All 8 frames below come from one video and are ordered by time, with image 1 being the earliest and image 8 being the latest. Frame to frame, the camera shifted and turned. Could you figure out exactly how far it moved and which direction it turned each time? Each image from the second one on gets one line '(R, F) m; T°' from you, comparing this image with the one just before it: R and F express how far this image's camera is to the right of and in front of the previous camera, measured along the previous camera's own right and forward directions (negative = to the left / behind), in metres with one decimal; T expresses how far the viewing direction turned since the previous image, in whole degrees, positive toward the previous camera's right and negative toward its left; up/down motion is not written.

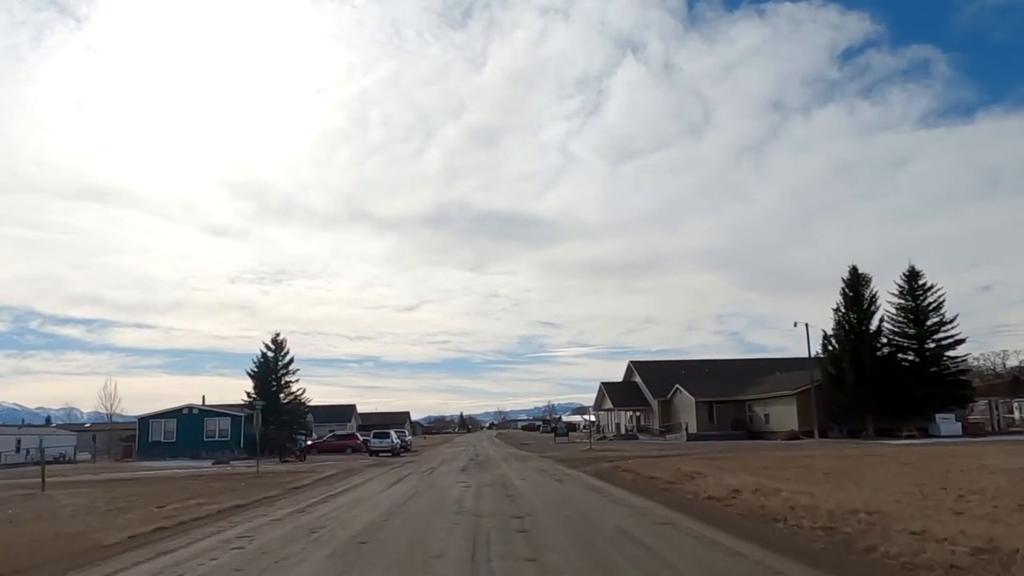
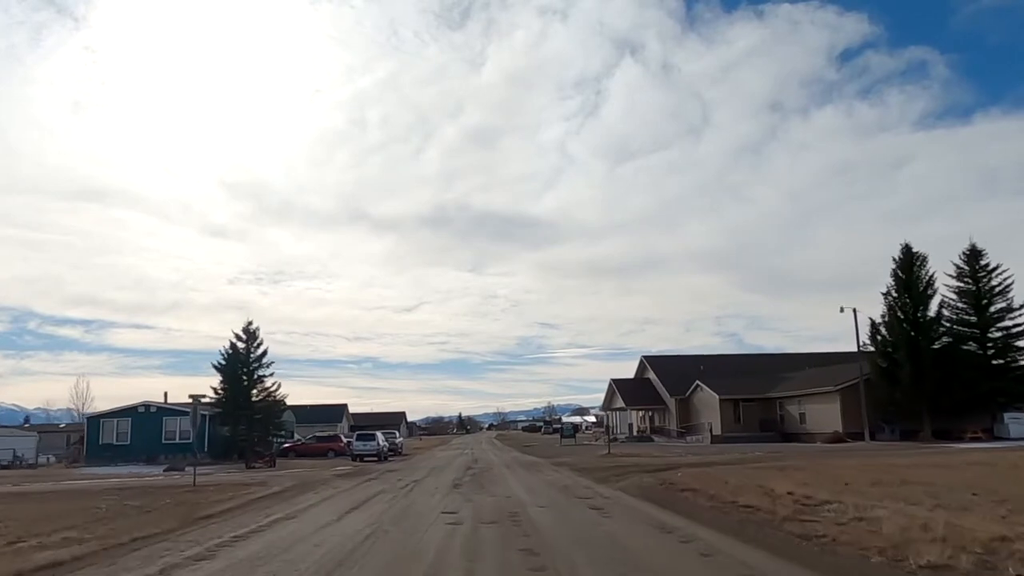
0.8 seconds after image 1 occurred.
(-0.2, +7.1) m; 0°
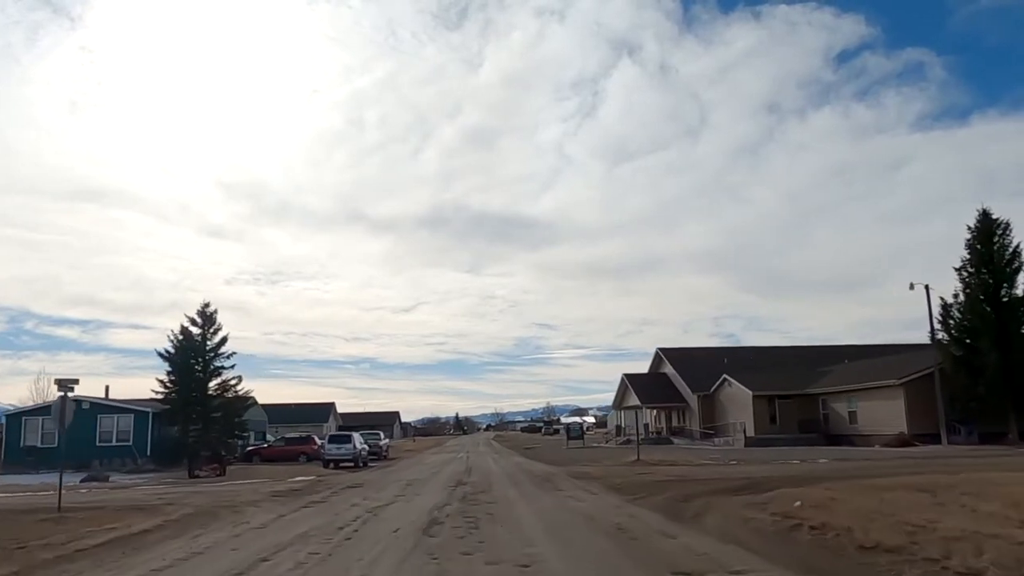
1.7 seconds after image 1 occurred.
(-0.2, +8.0) m; 0°
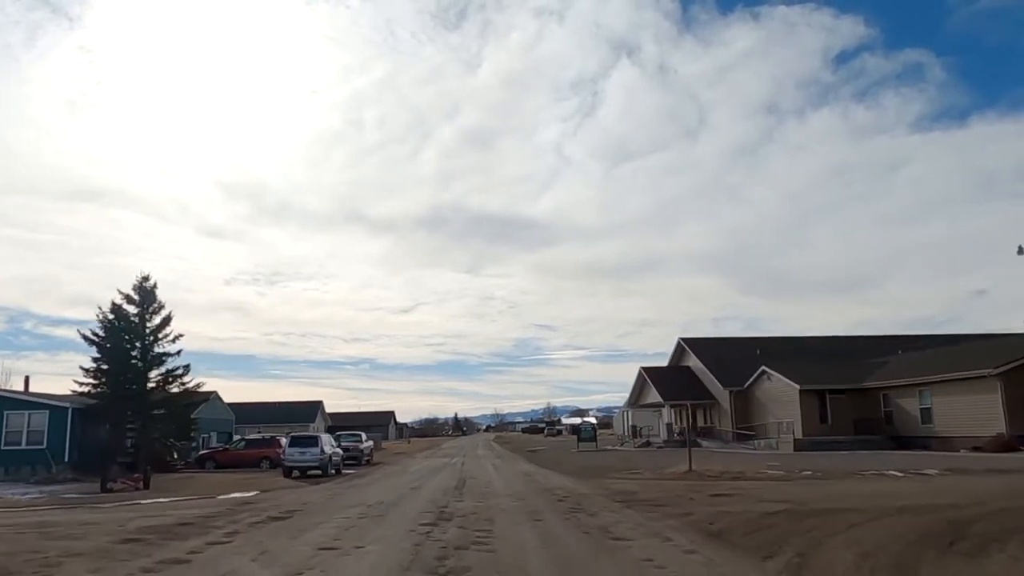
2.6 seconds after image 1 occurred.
(-0.2, +8.0) m; 0°
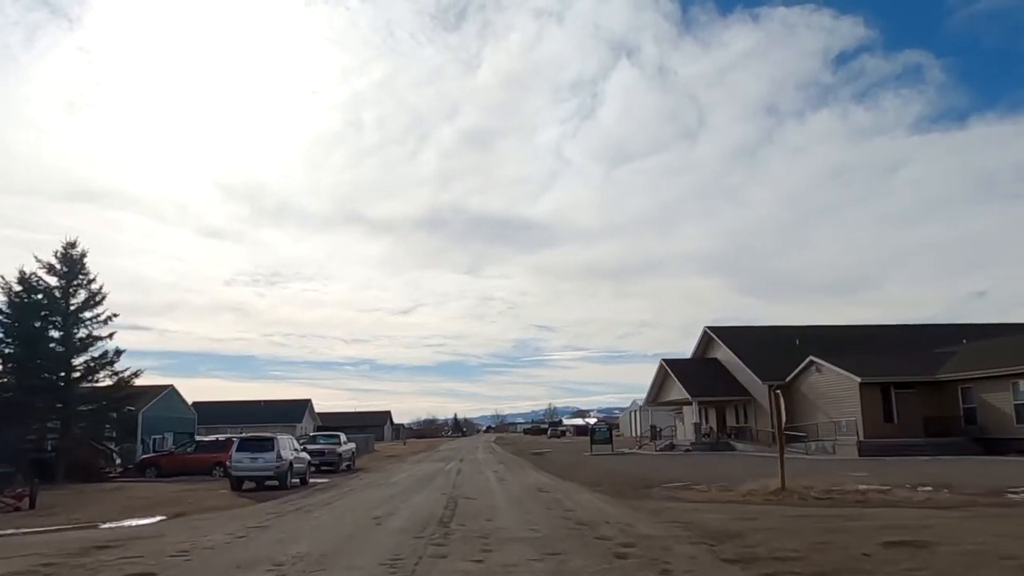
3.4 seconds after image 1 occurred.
(-0.2, +7.1) m; 0°
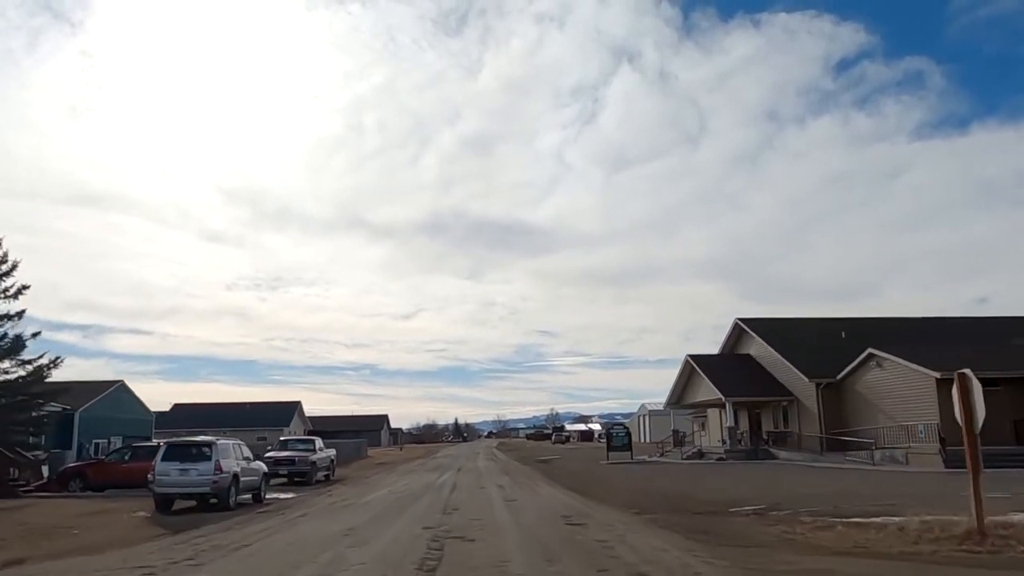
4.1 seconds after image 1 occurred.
(-0.2, +6.2) m; 0°
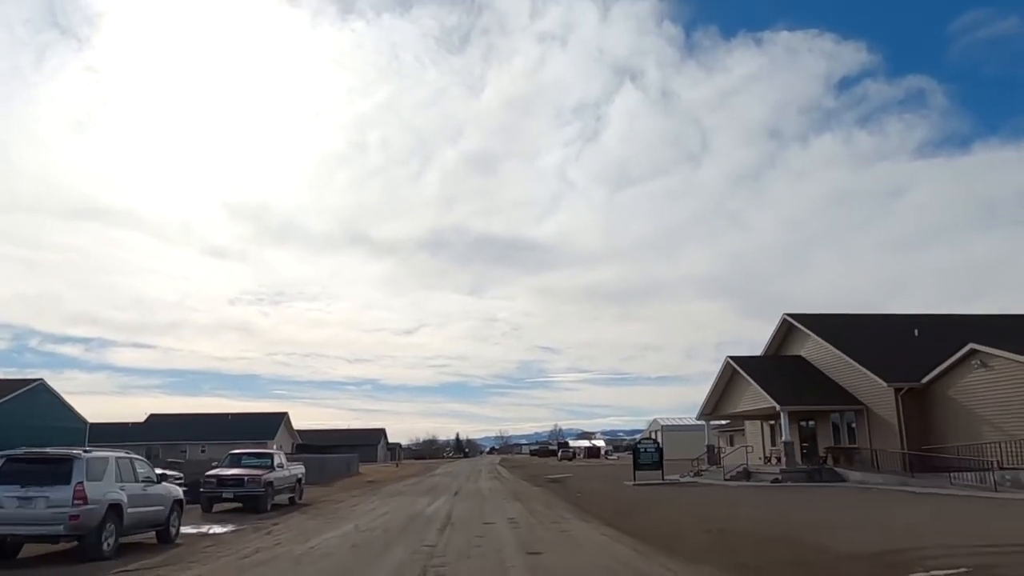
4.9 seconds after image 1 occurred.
(-0.3, +7.1) m; 0°
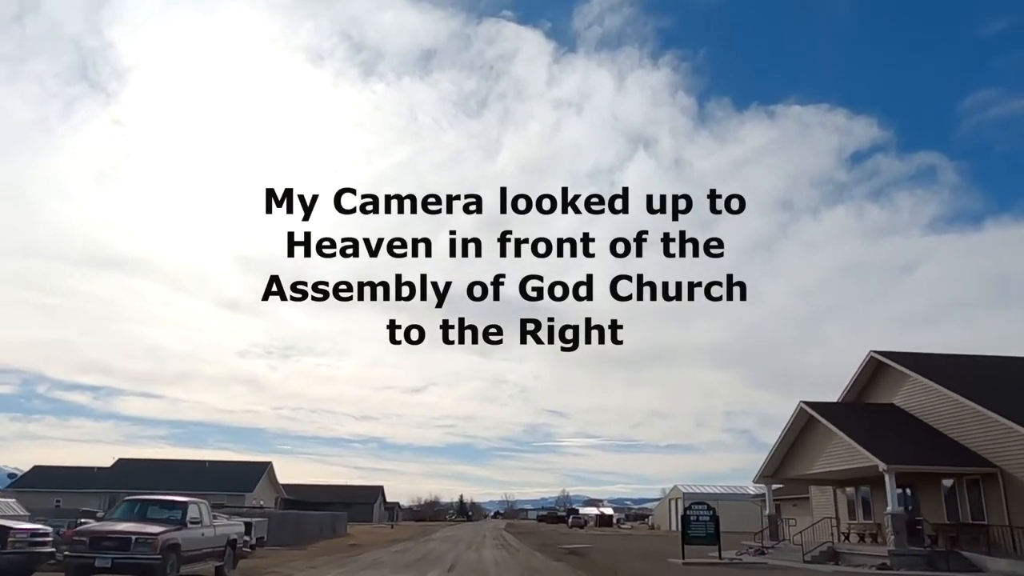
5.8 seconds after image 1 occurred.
(-0.3, +8.0) m; -1°
